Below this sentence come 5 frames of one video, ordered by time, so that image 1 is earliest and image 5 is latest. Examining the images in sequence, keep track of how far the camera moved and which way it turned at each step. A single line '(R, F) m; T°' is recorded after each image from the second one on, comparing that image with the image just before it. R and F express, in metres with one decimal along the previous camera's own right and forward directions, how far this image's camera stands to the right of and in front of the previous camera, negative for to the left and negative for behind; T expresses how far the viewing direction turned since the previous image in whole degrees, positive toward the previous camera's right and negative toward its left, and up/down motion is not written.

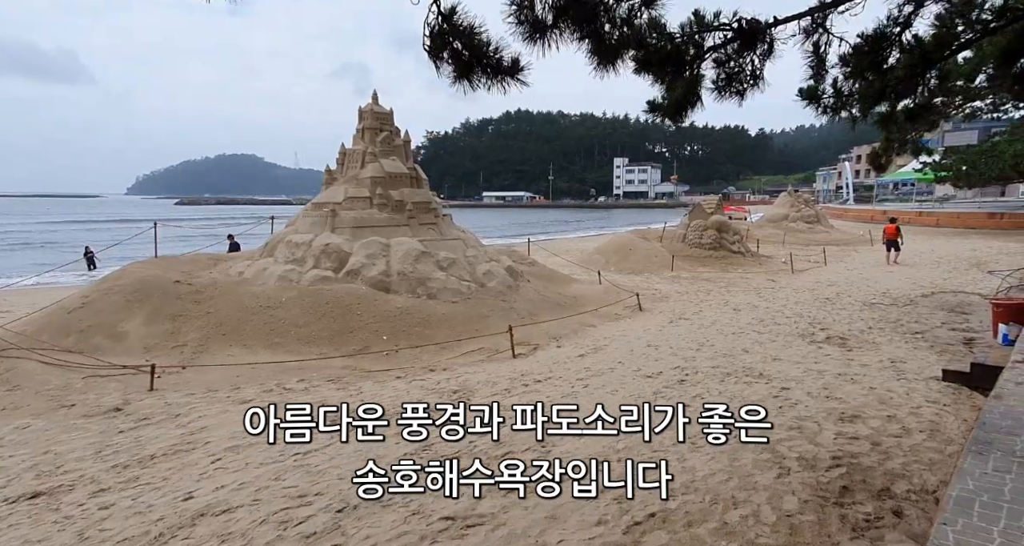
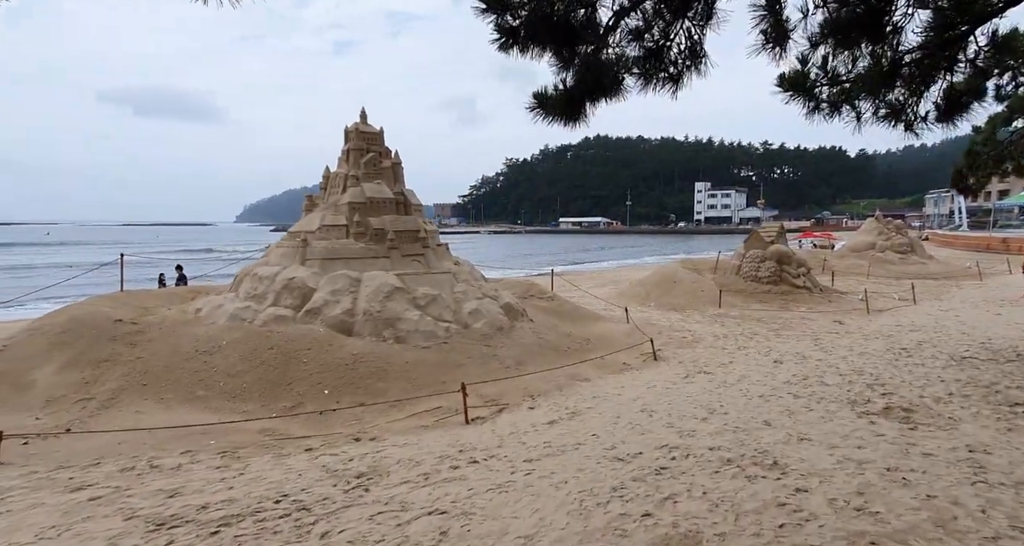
(+1.2, +1.4) m; -7°
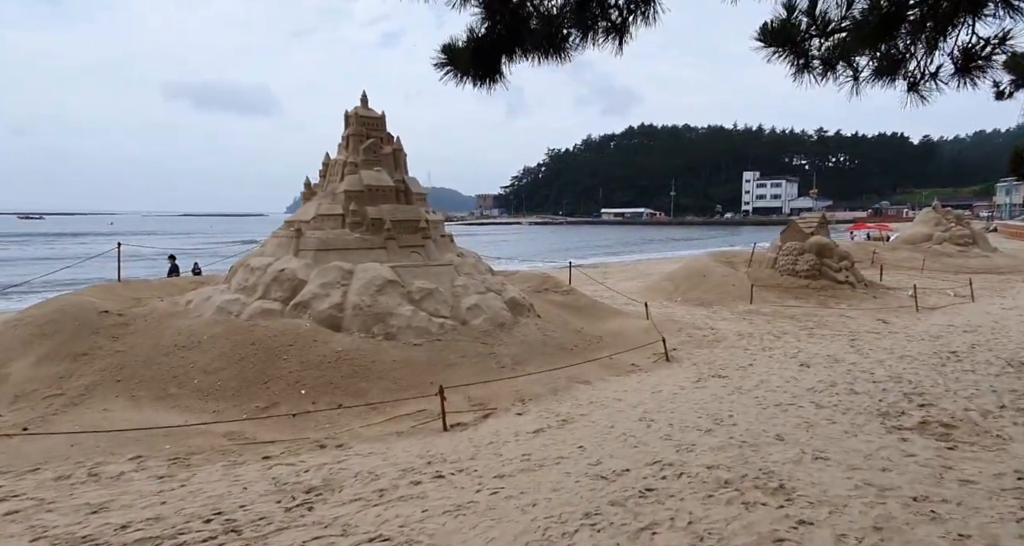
(+0.5, +0.5) m; -4°
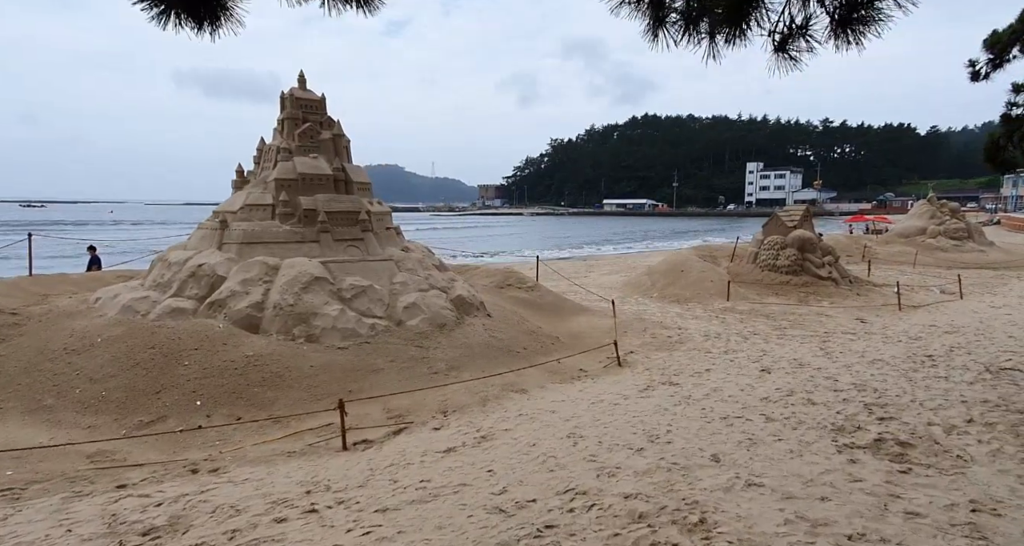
(+0.8, +0.6) m; 0°
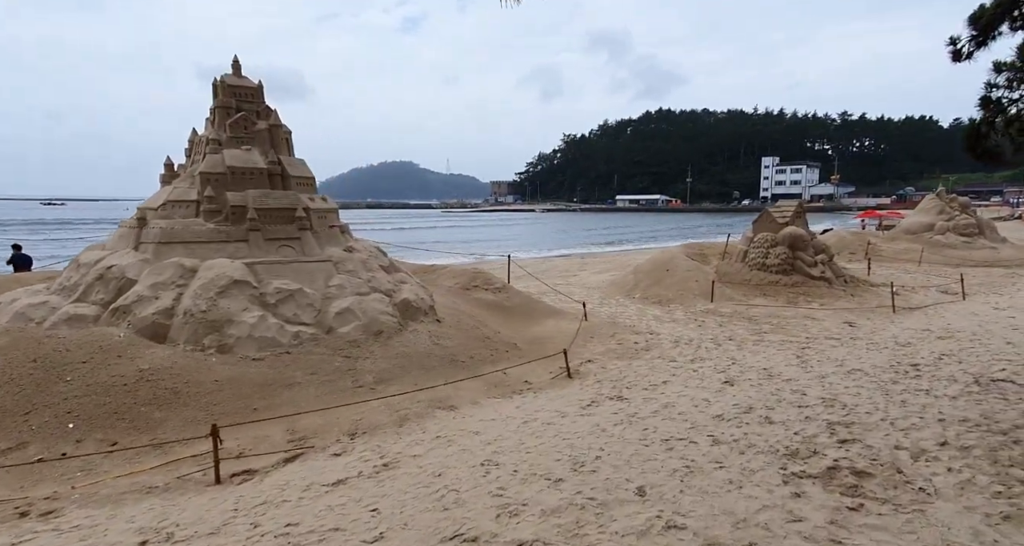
(+0.8, +0.6) m; -1°
